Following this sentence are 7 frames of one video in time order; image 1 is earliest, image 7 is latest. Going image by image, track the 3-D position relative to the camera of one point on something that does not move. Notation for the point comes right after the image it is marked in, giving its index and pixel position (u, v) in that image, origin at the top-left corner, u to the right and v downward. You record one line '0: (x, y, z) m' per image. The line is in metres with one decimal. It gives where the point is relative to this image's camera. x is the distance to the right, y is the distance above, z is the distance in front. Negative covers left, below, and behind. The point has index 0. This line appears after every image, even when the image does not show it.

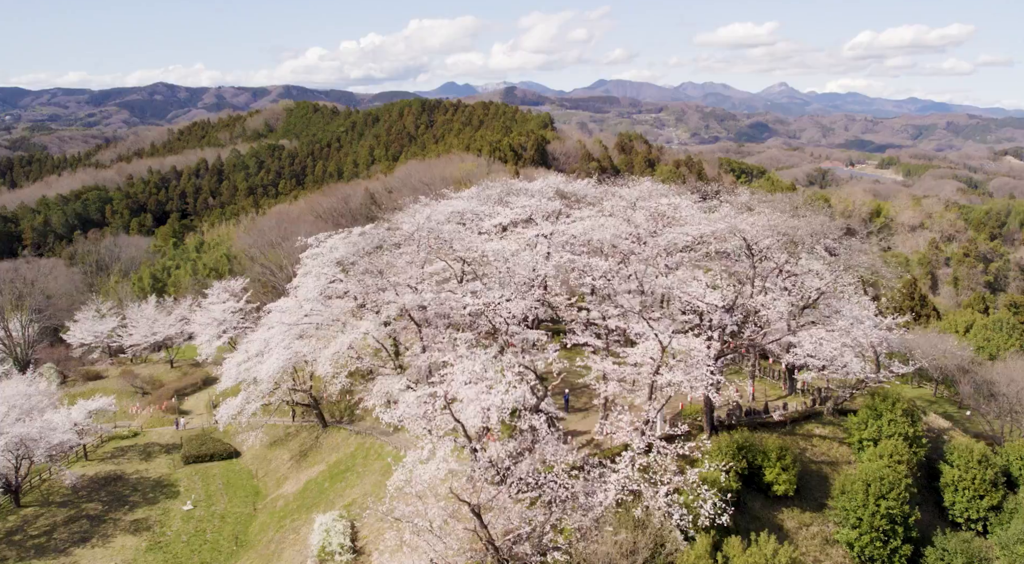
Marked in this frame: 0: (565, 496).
0: (+1.0, -4.5, +15.7) m
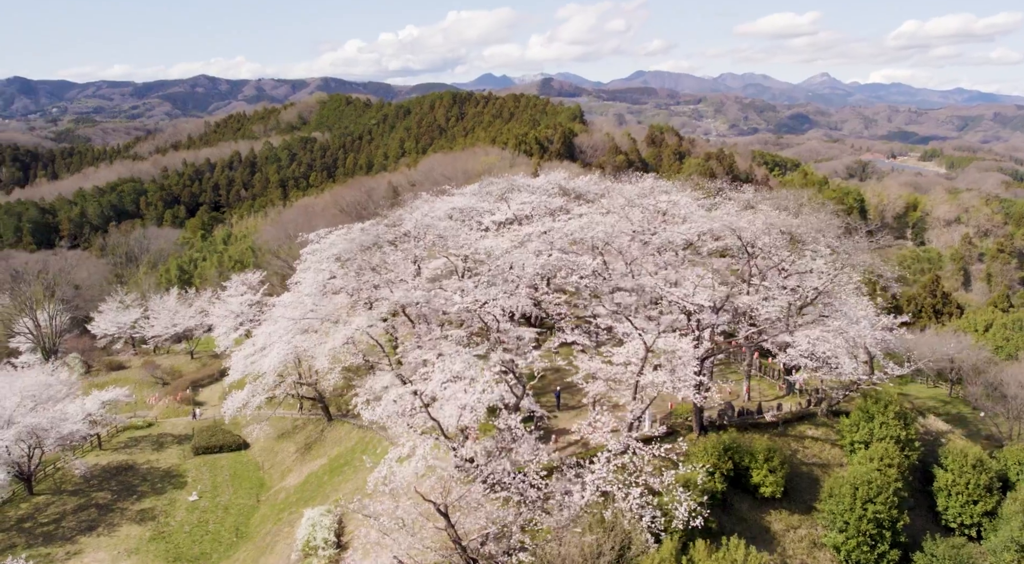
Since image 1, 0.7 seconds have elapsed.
0: (+0.5, -4.5, +15.7) m
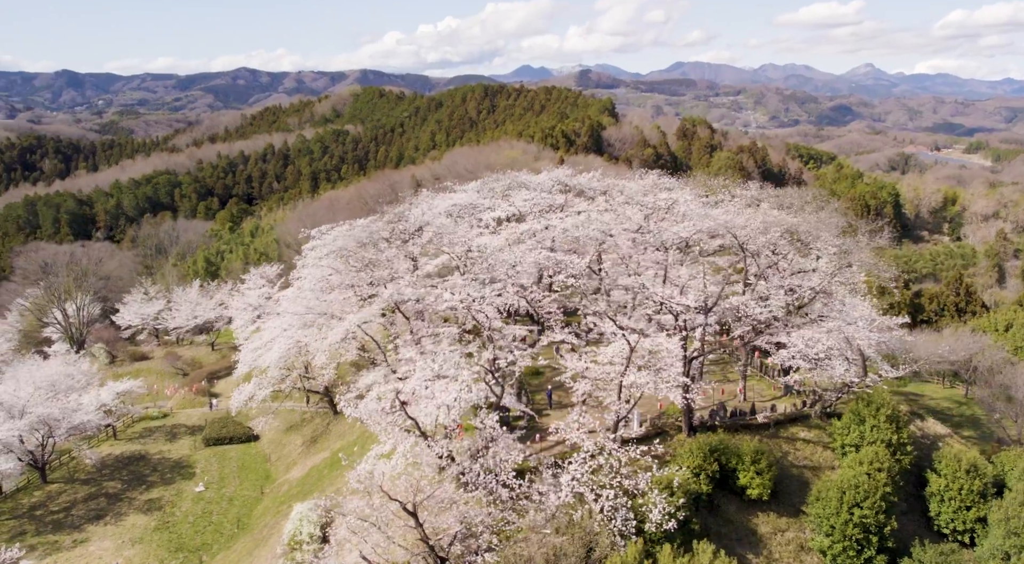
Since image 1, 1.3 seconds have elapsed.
0: (0.0, -4.5, +15.7) m
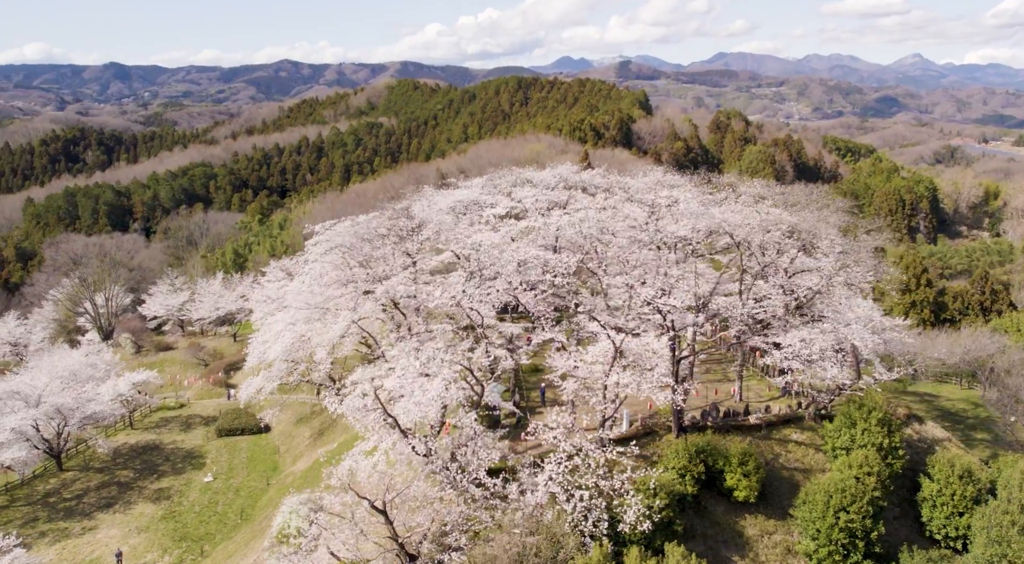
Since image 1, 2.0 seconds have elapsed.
0: (-0.6, -4.5, +15.8) m
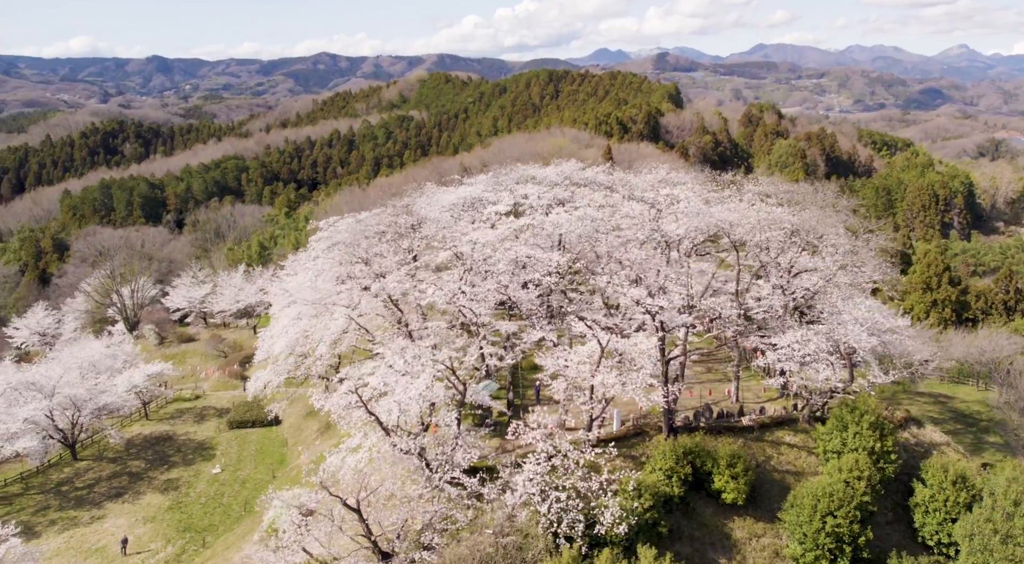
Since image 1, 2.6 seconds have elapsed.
0: (-1.0, -4.5, +15.9) m
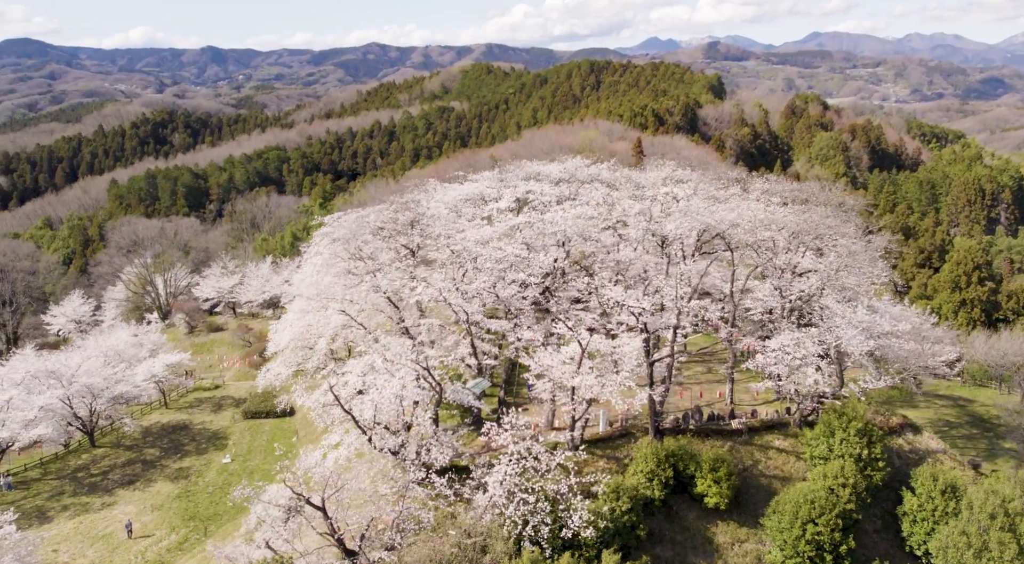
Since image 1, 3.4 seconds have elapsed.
0: (-1.6, -4.5, +16.0) m
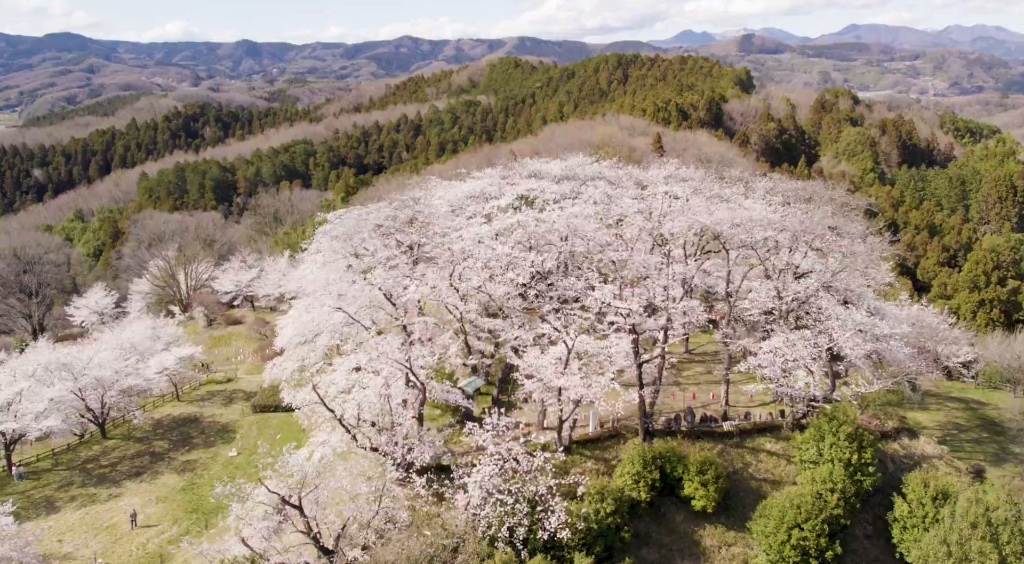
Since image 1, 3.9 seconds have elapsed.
0: (-2.1, -4.5, +16.1) m
